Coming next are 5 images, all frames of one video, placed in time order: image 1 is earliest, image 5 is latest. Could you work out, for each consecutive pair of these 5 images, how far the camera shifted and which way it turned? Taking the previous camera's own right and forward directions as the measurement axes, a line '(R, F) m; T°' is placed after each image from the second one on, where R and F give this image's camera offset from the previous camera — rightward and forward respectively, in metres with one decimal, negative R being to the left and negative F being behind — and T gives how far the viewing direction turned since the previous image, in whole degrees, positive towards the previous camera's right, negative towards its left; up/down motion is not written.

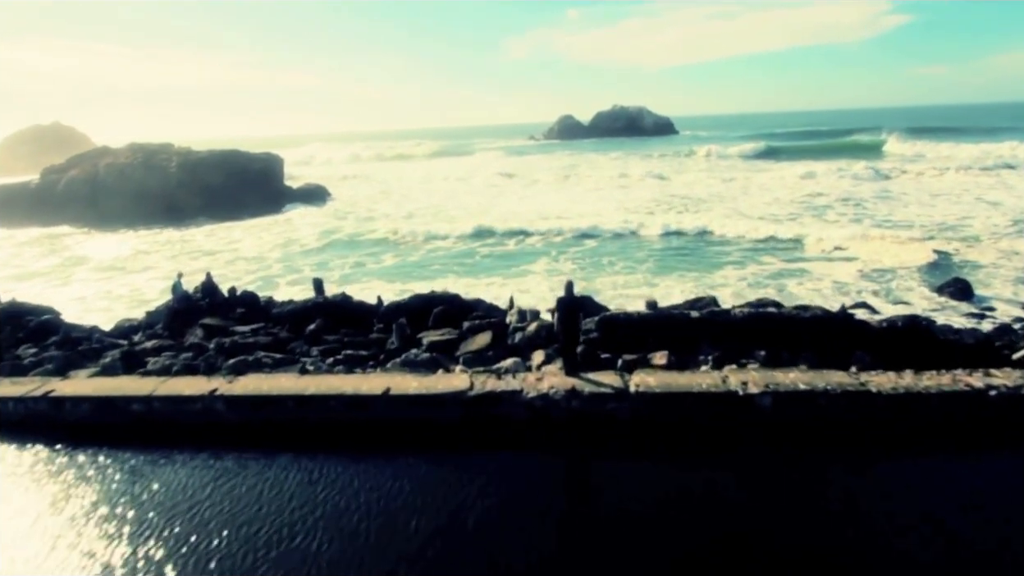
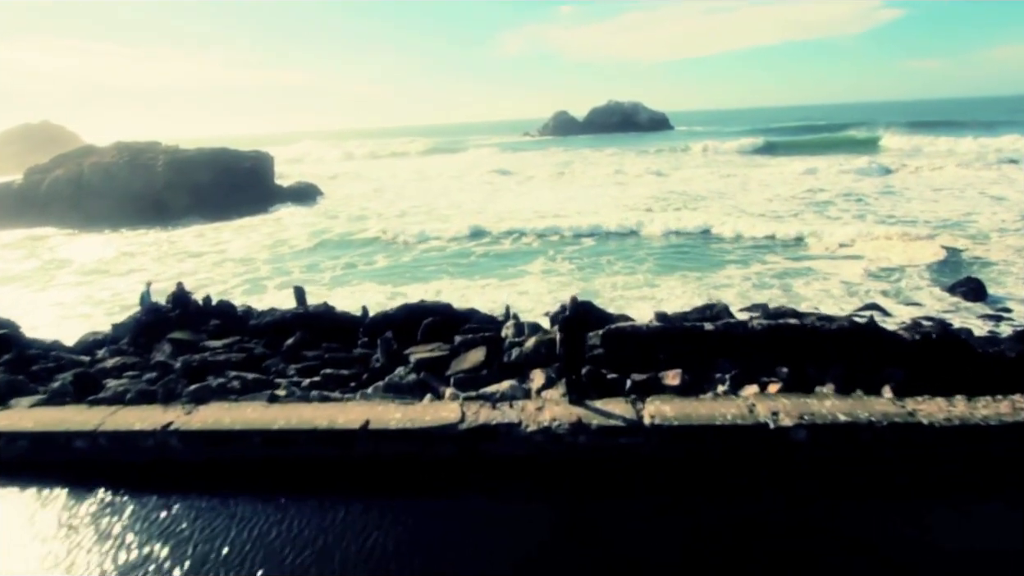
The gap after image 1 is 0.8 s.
(0.0, +0.5) m; 0°
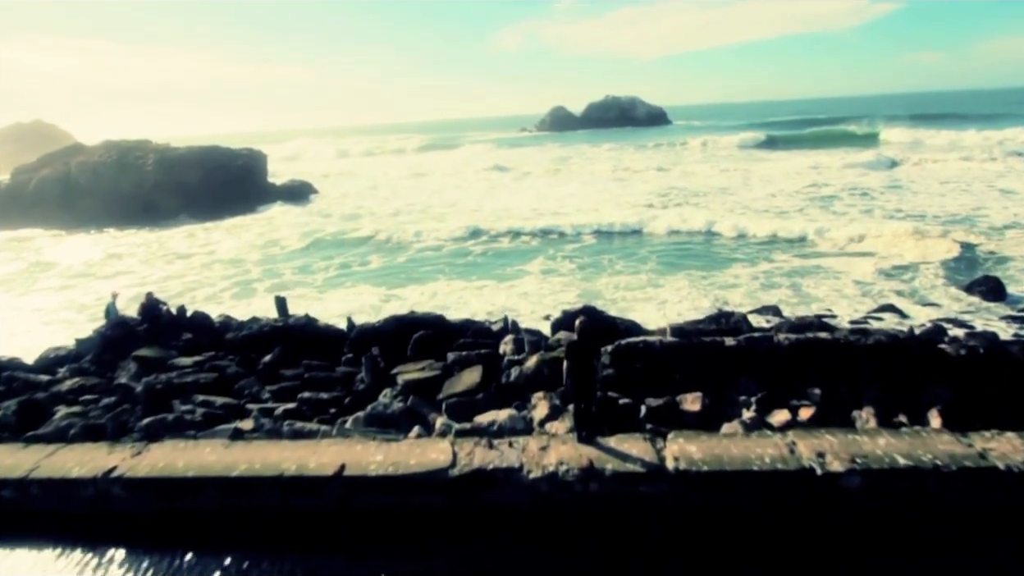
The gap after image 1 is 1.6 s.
(0.0, +0.5) m; 0°
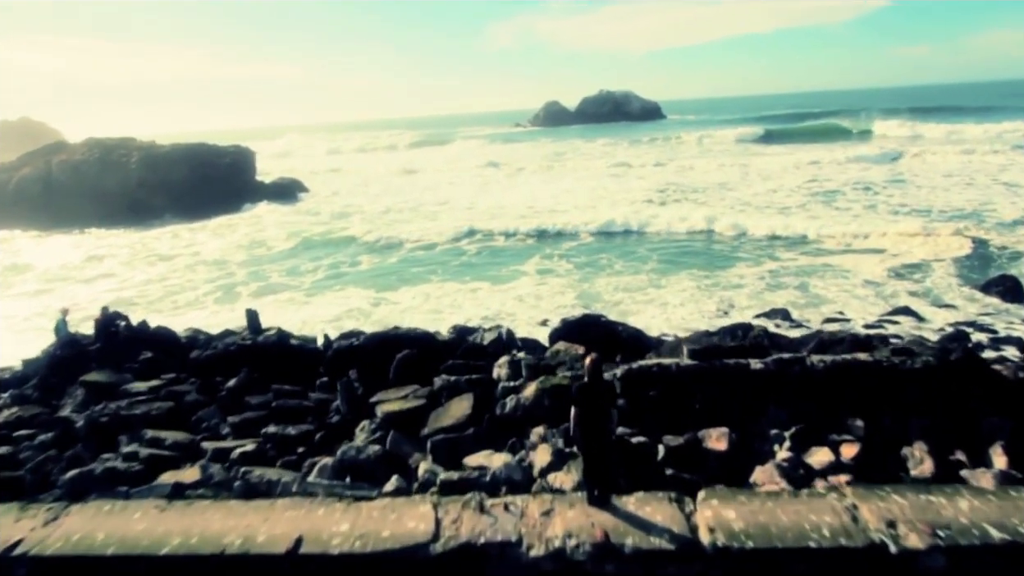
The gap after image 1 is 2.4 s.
(0.0, +0.6) m; 0°
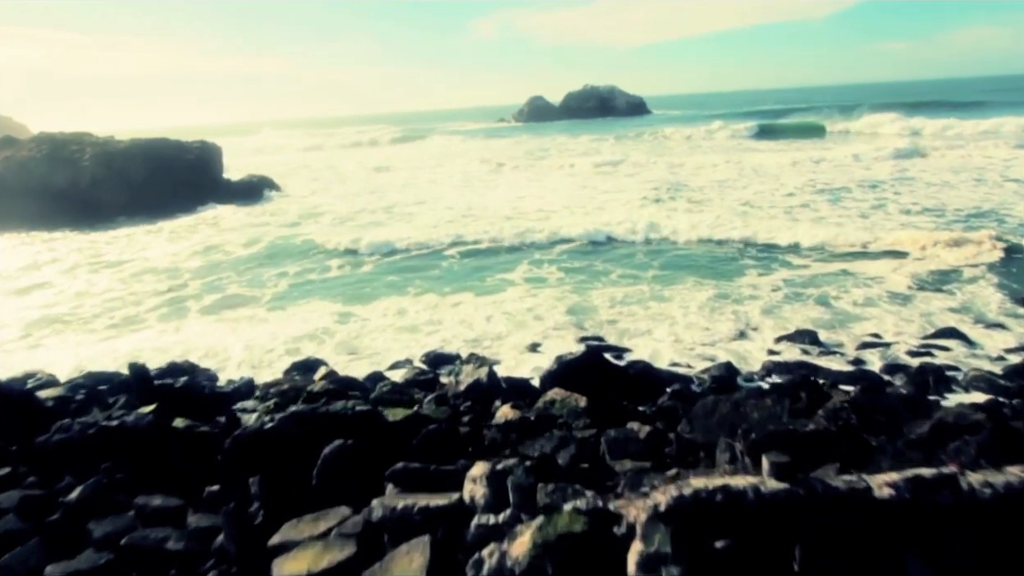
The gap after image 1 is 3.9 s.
(0.0, +1.6) m; +1°
